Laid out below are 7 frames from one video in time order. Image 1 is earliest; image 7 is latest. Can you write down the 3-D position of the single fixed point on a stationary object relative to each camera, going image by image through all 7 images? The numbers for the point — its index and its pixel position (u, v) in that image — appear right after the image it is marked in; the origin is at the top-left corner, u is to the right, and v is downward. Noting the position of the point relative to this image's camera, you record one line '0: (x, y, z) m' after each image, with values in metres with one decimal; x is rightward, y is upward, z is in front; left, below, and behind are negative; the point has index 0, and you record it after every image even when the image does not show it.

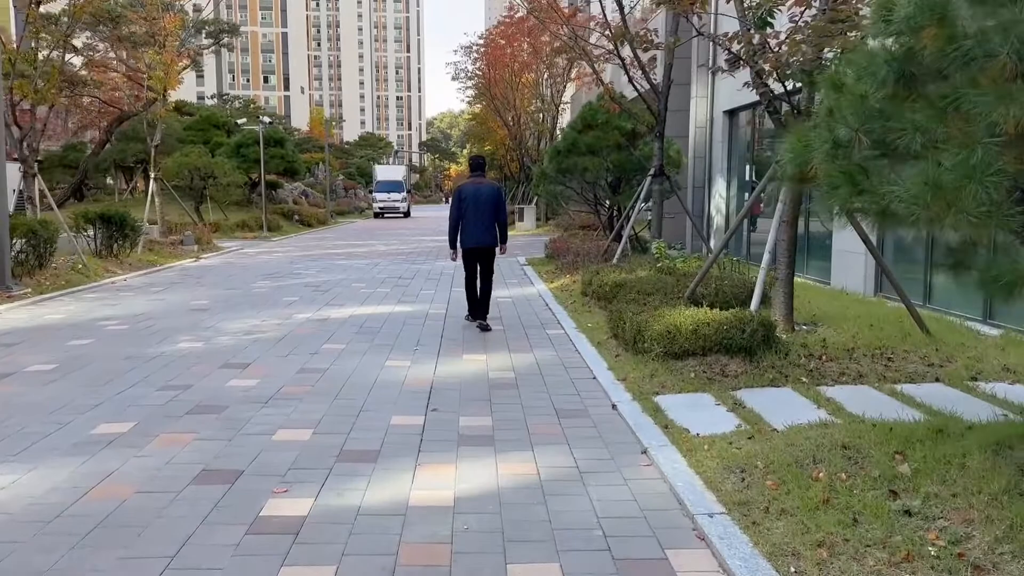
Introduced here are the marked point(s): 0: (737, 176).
0: (+4.7, +2.3, +16.7) m
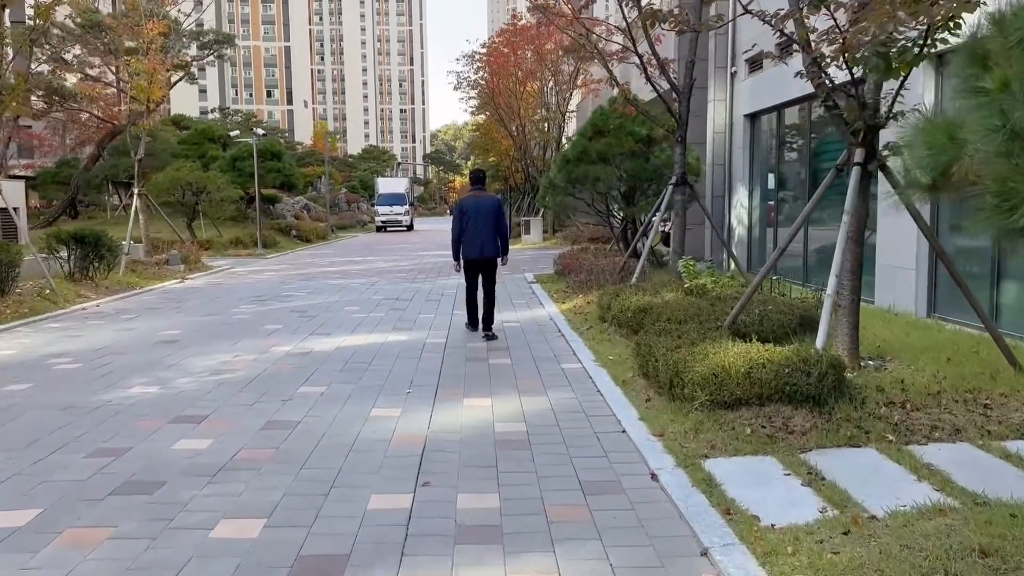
0: (+4.8, +2.0, +15.5) m
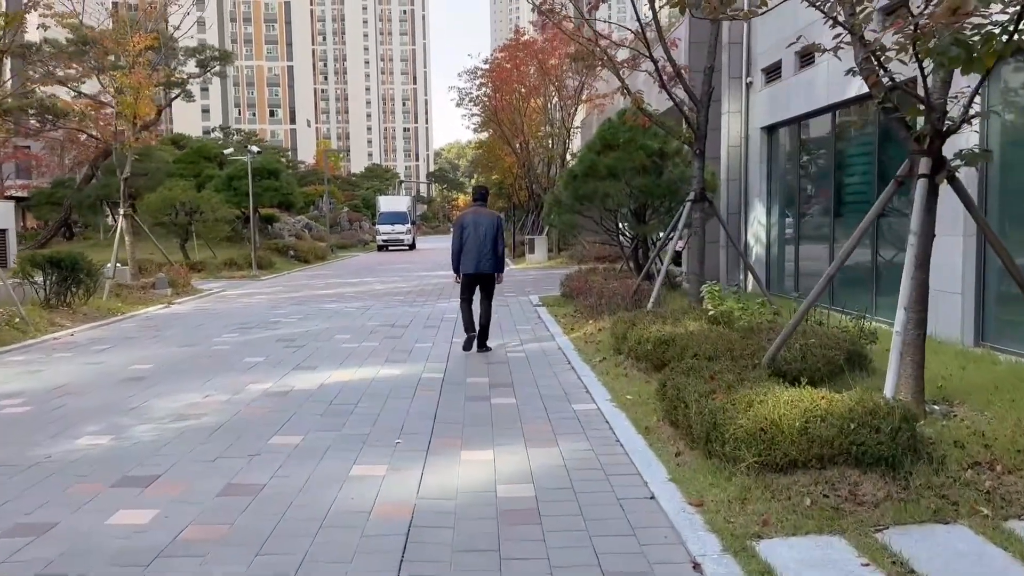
0: (+4.9, +1.6, +14.6) m
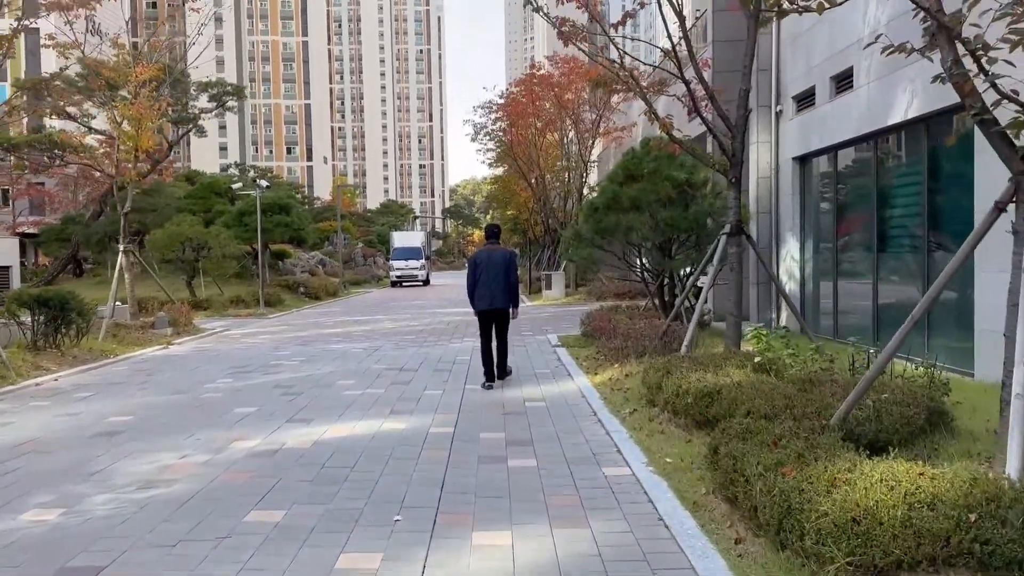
0: (+5.2, +0.9, +13.7) m
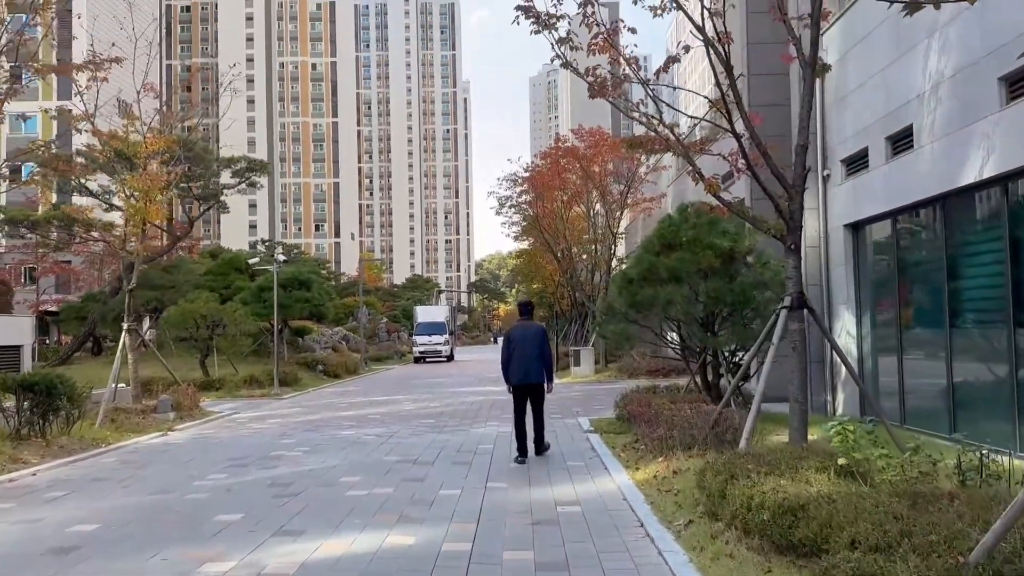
0: (+5.6, -0.3, +12.5) m
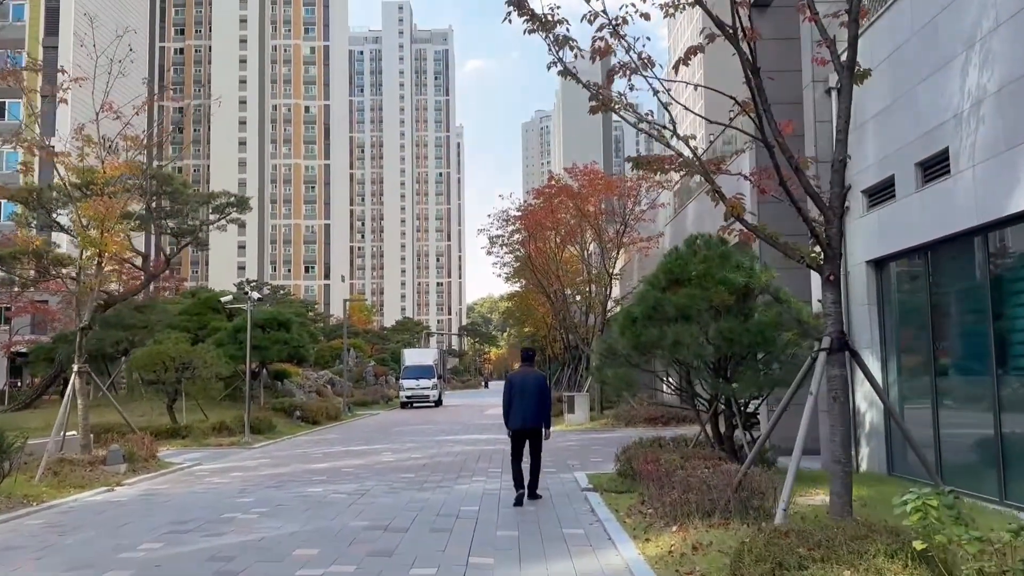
0: (+5.5, -0.9, +11.3) m
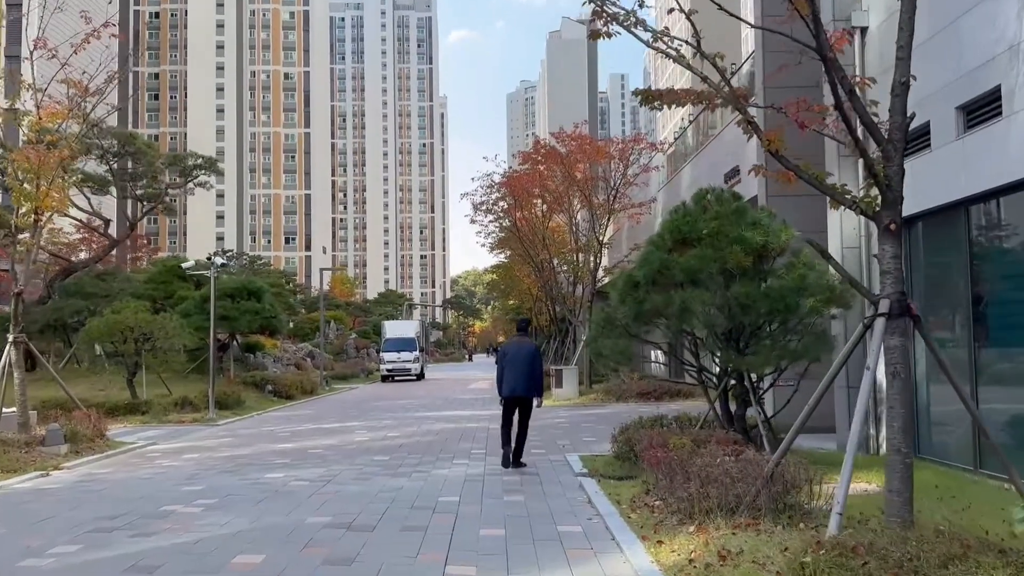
0: (+5.3, -0.4, +10.2) m
